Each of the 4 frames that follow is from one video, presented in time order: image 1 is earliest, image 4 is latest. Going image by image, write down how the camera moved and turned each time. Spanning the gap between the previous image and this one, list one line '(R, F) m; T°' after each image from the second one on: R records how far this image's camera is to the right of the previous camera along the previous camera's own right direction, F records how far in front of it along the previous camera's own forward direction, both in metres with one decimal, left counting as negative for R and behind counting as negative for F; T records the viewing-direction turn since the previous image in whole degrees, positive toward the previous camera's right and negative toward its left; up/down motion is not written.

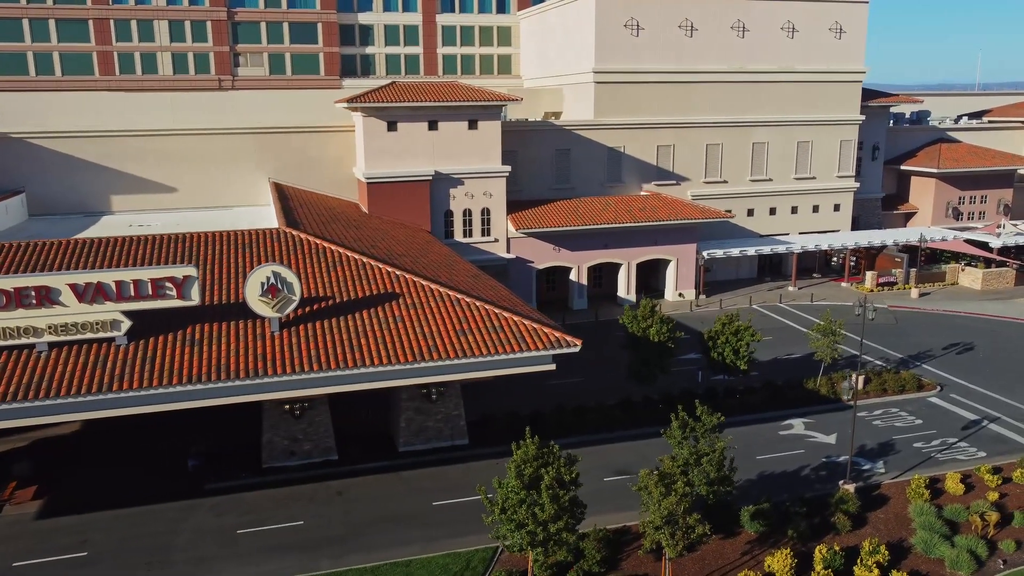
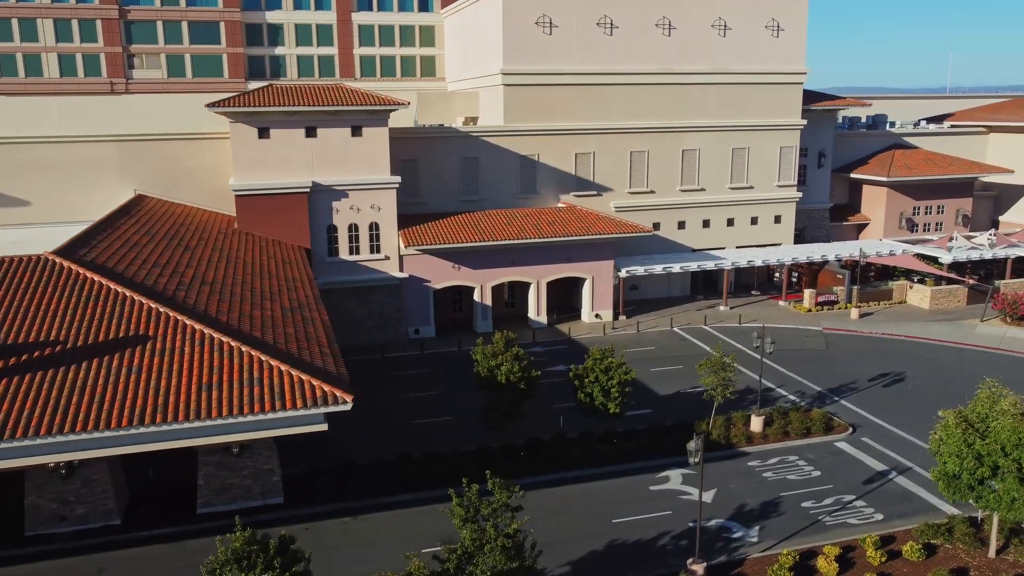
(+5.2, +3.9) m; 0°
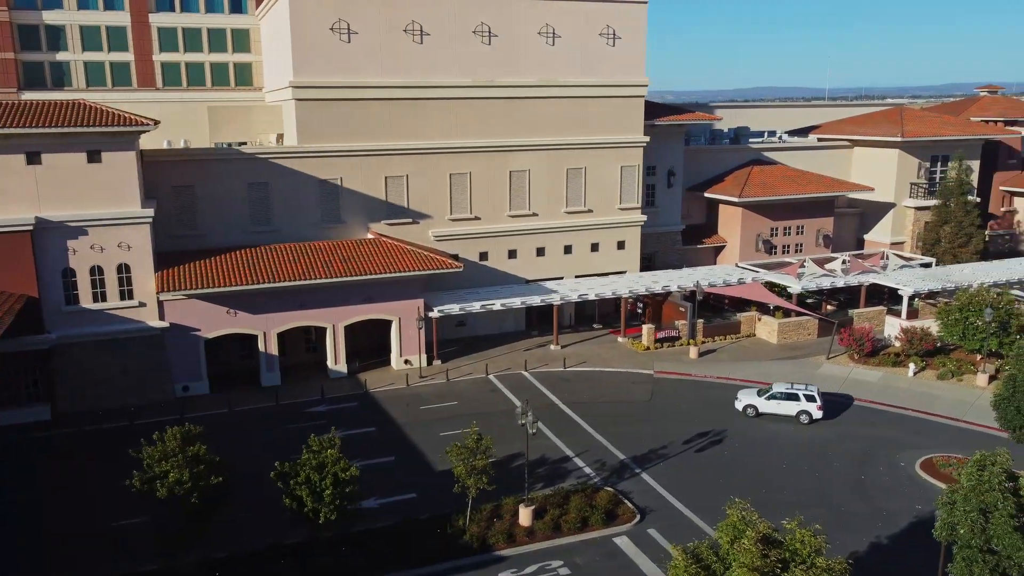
(+6.3, +4.9) m; +5°
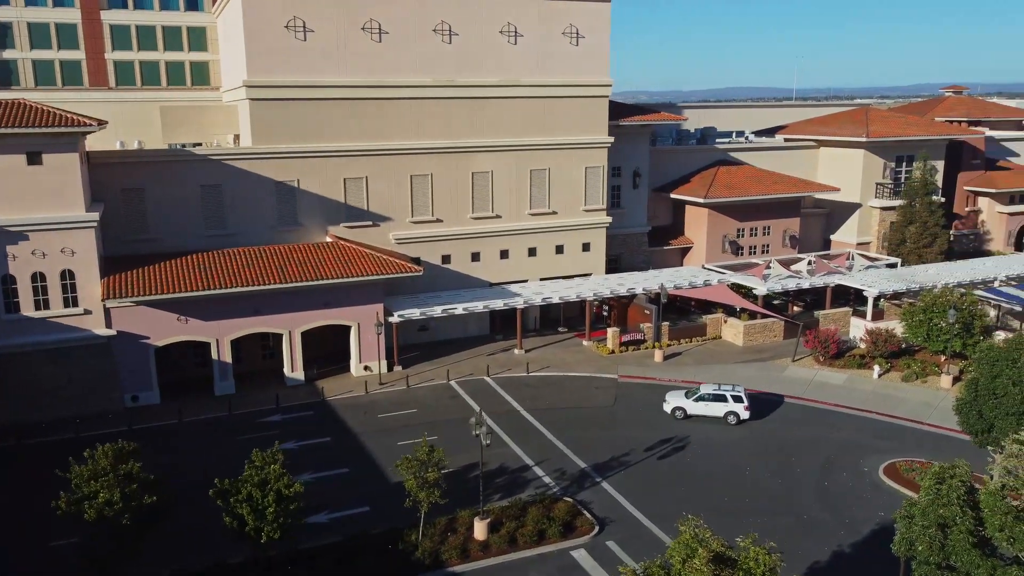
(+0.6, +0.7) m; +2°
